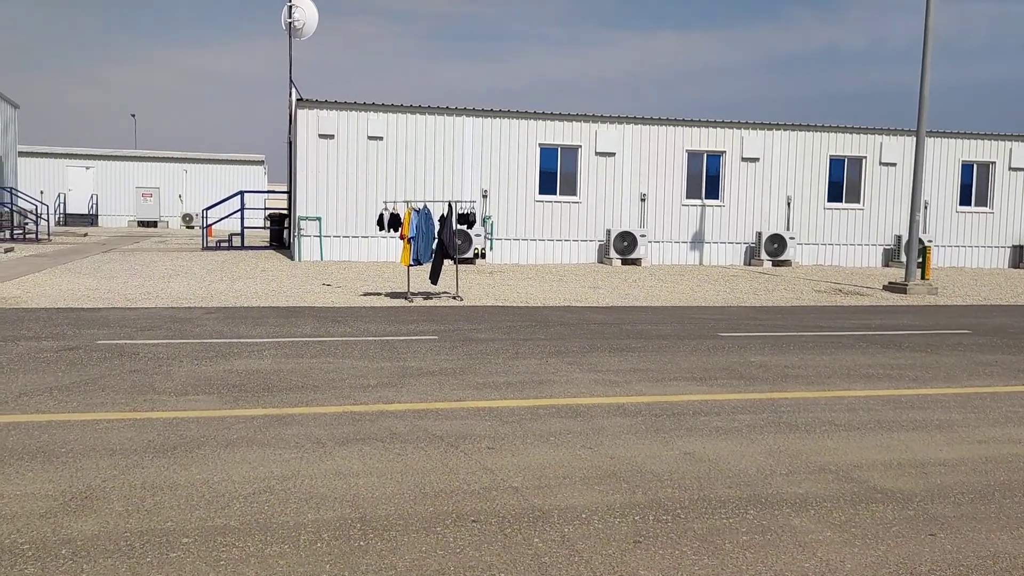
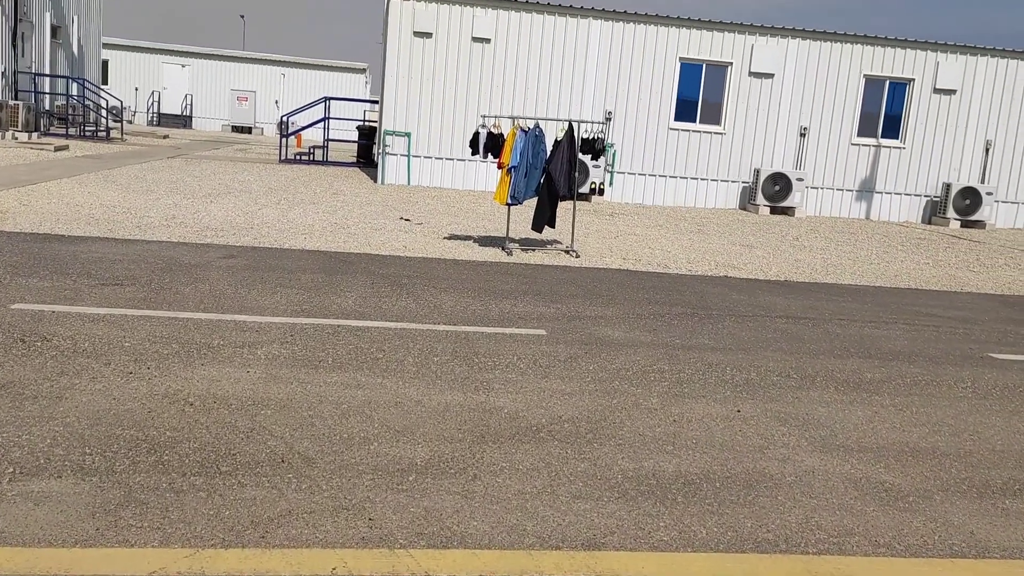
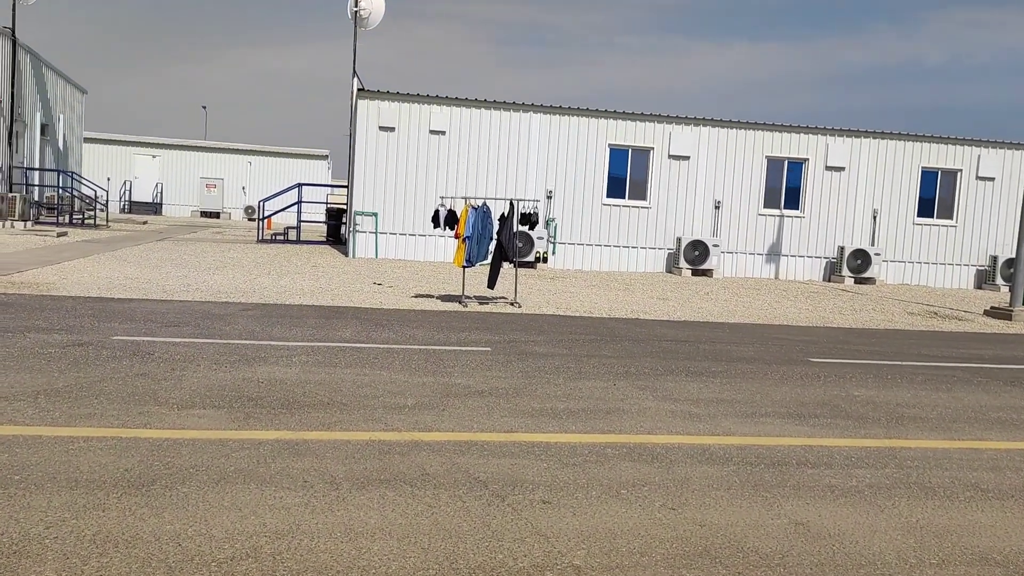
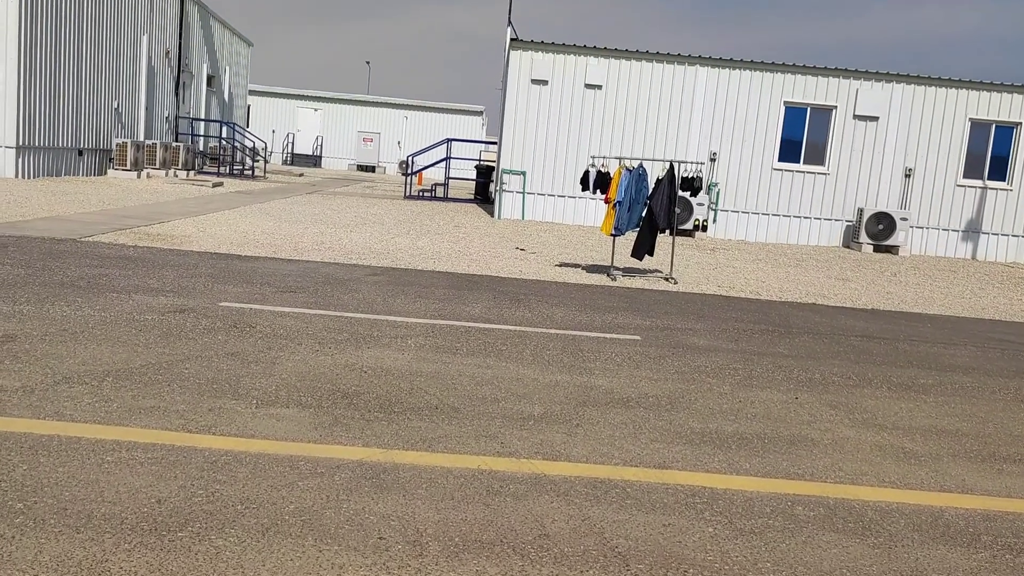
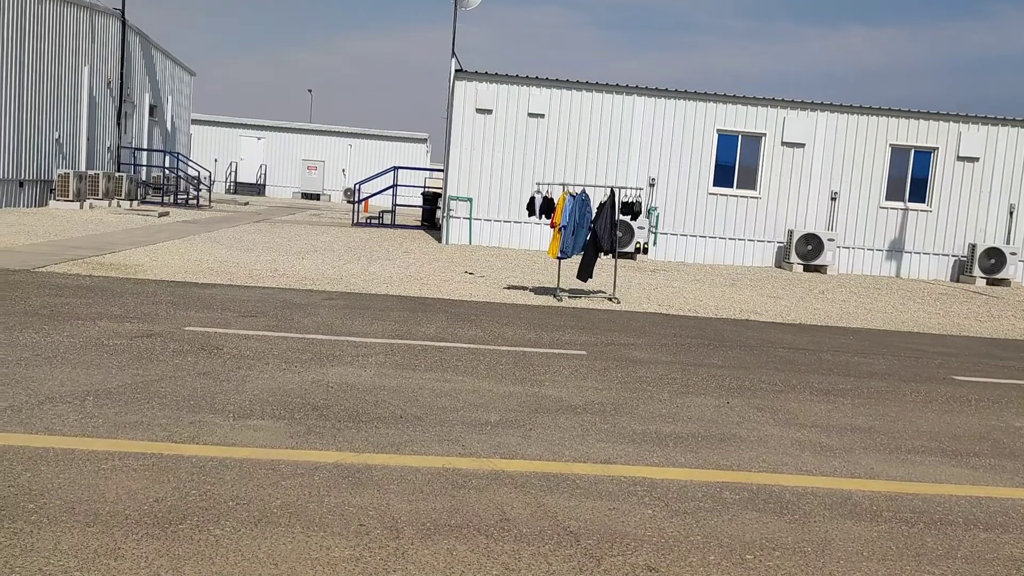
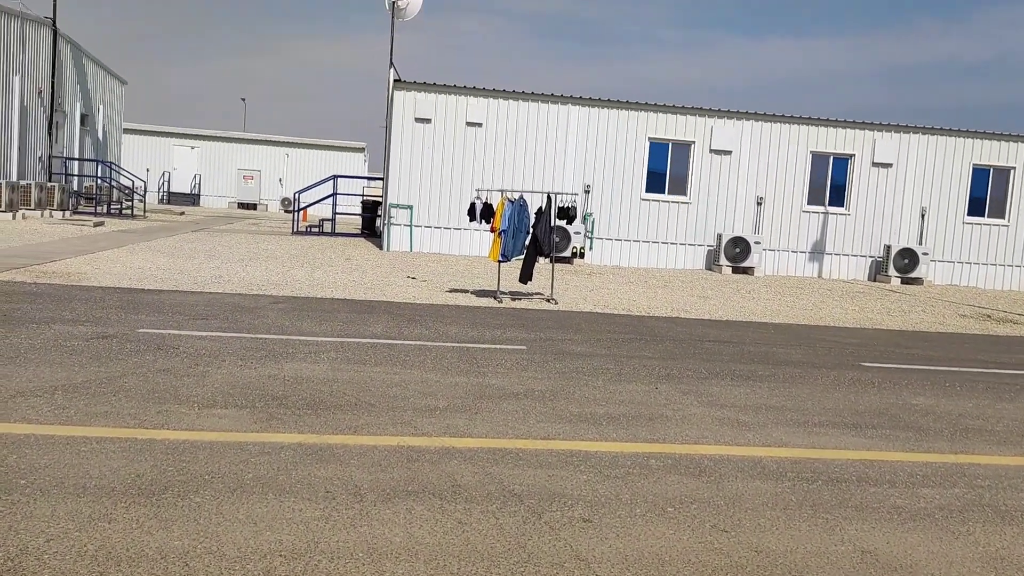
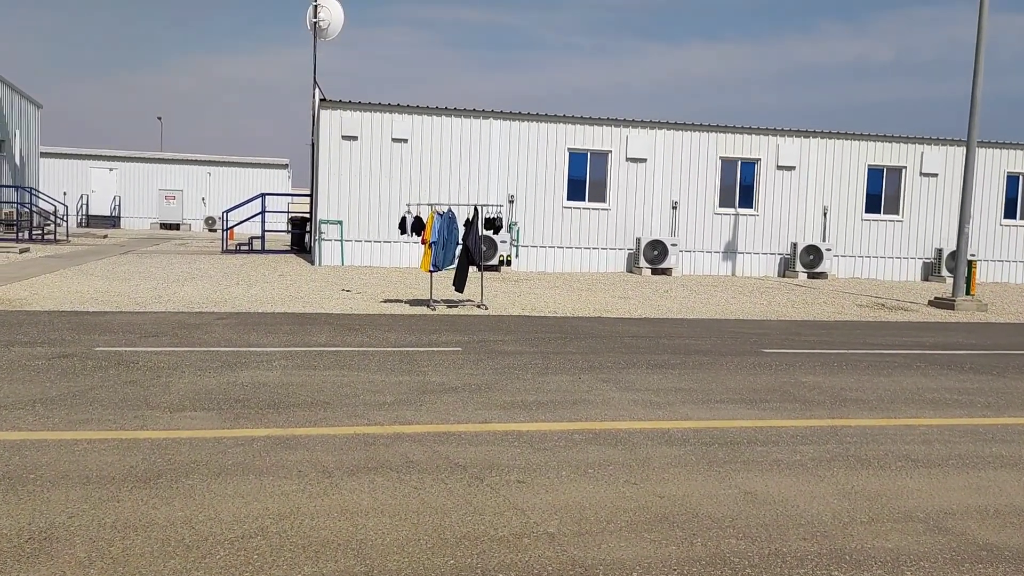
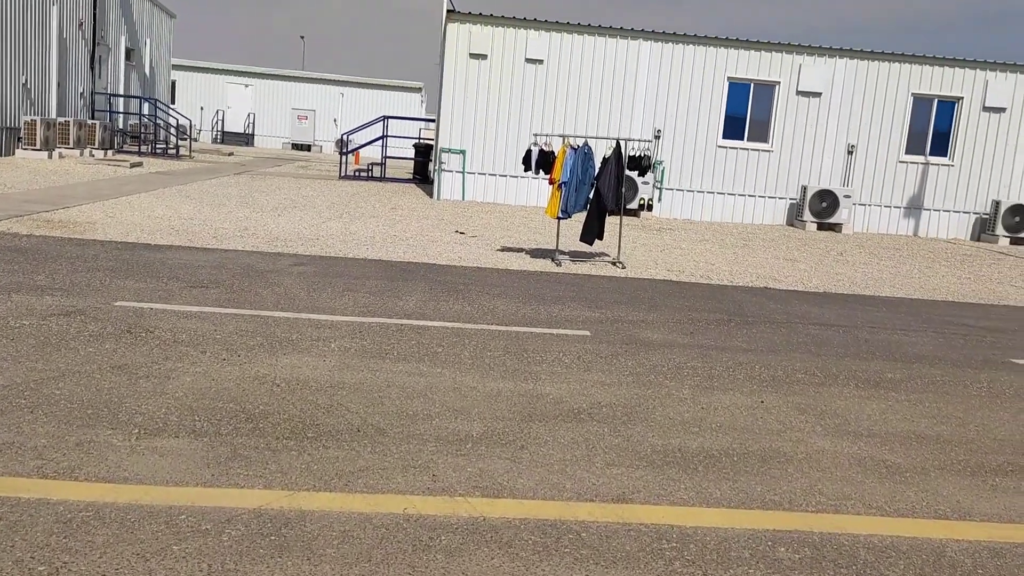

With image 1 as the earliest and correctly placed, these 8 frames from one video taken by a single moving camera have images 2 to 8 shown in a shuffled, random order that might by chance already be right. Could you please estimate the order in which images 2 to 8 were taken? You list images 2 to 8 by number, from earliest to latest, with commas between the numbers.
7, 3, 6, 5, 4, 8, 2
